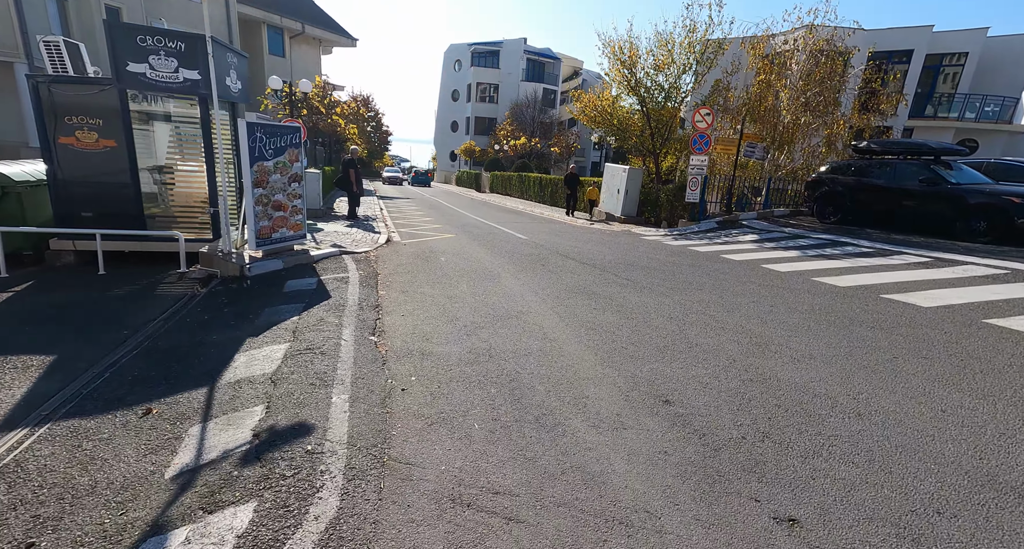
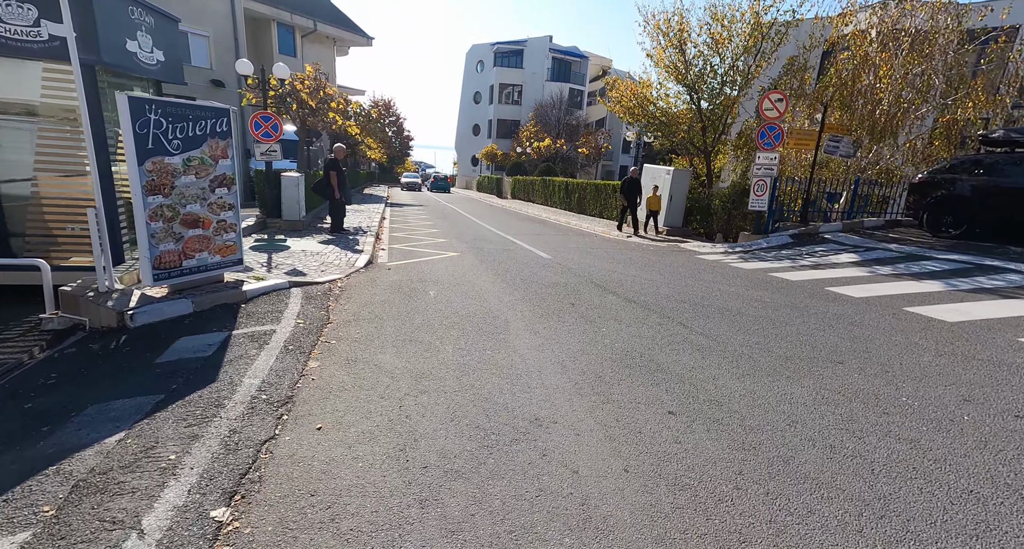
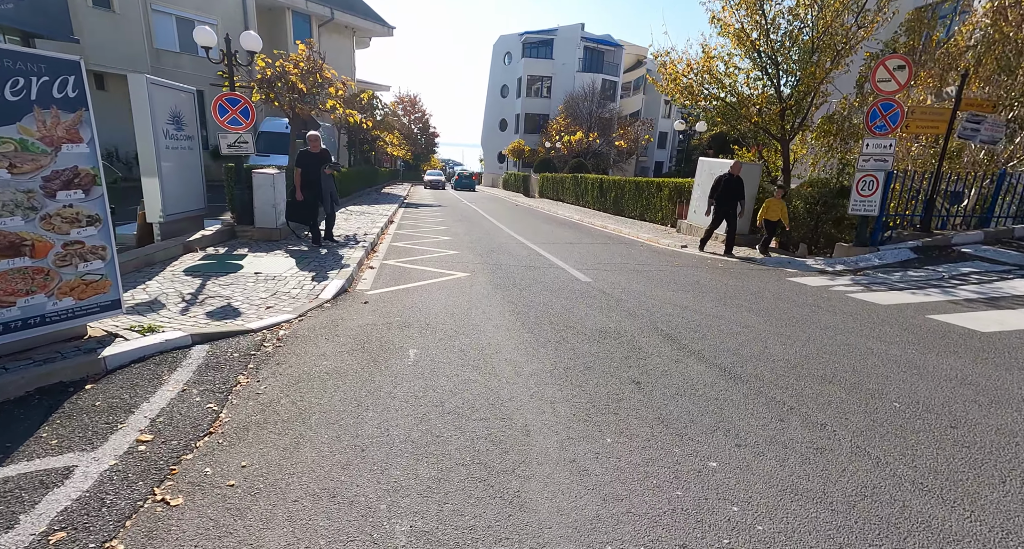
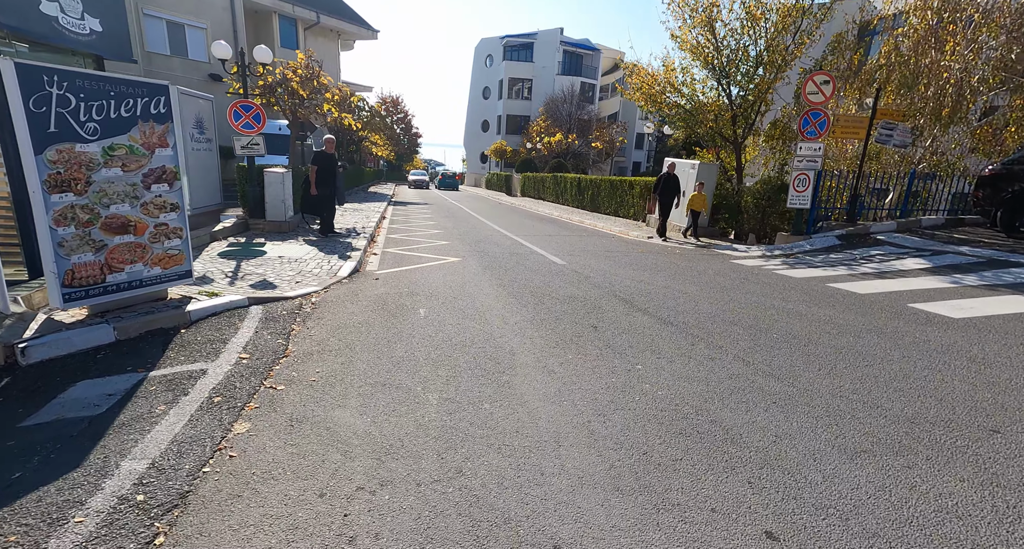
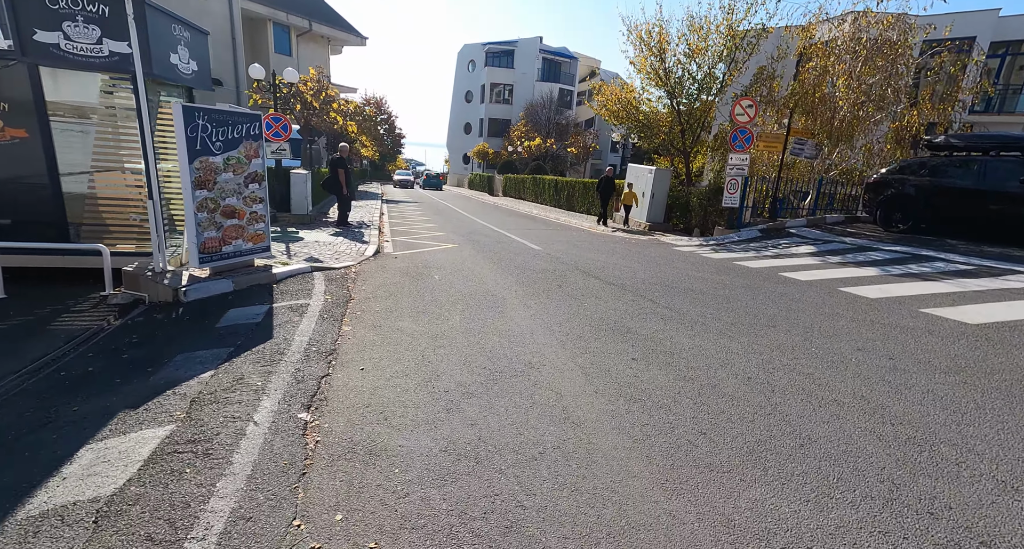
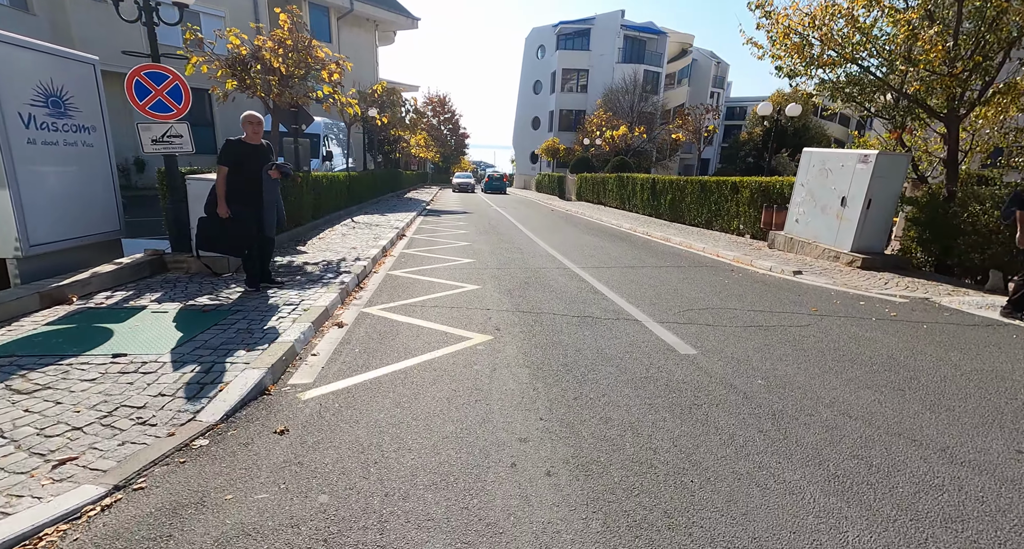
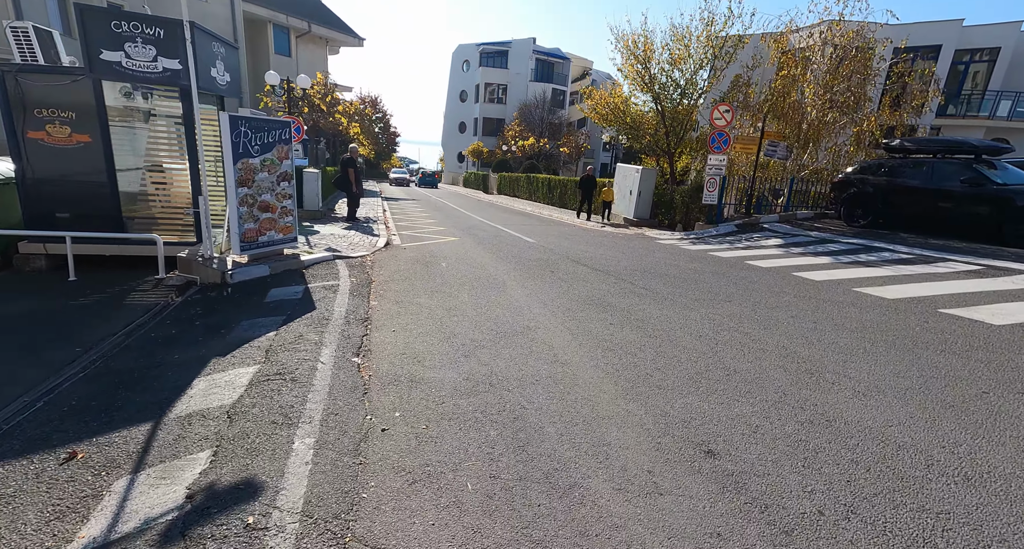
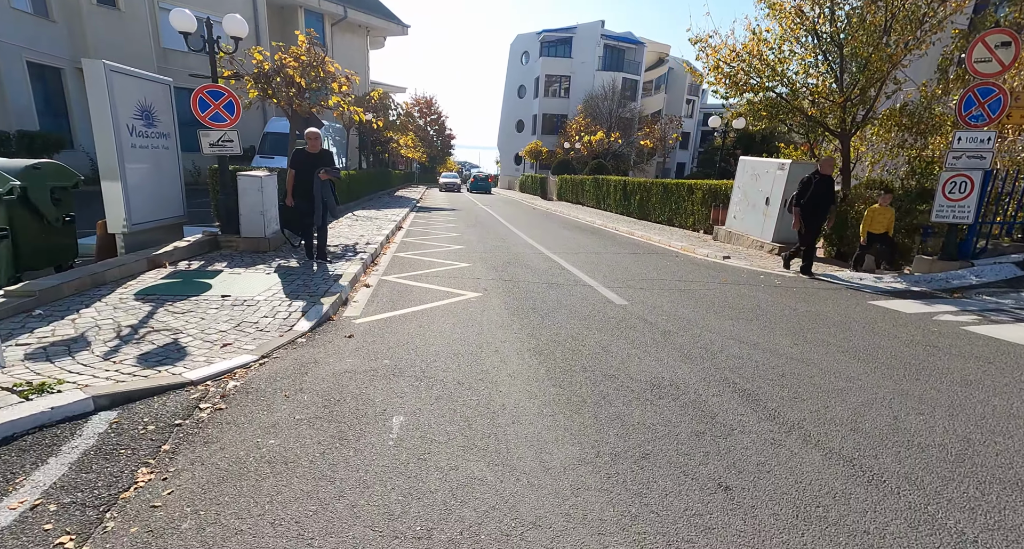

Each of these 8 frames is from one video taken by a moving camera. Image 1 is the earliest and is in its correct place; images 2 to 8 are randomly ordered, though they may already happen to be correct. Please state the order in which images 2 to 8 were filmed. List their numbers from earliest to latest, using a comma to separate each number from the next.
7, 5, 2, 4, 3, 8, 6
